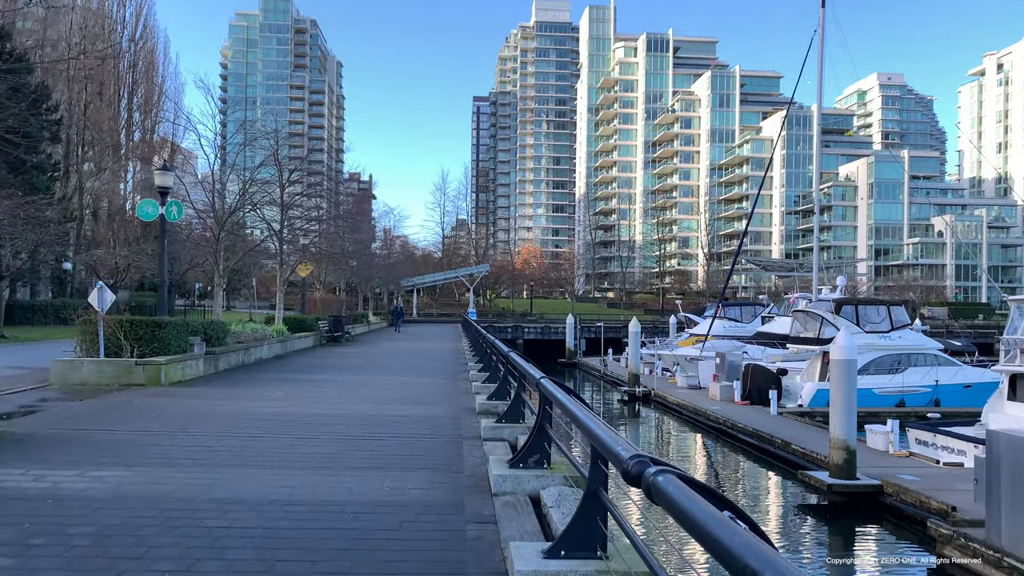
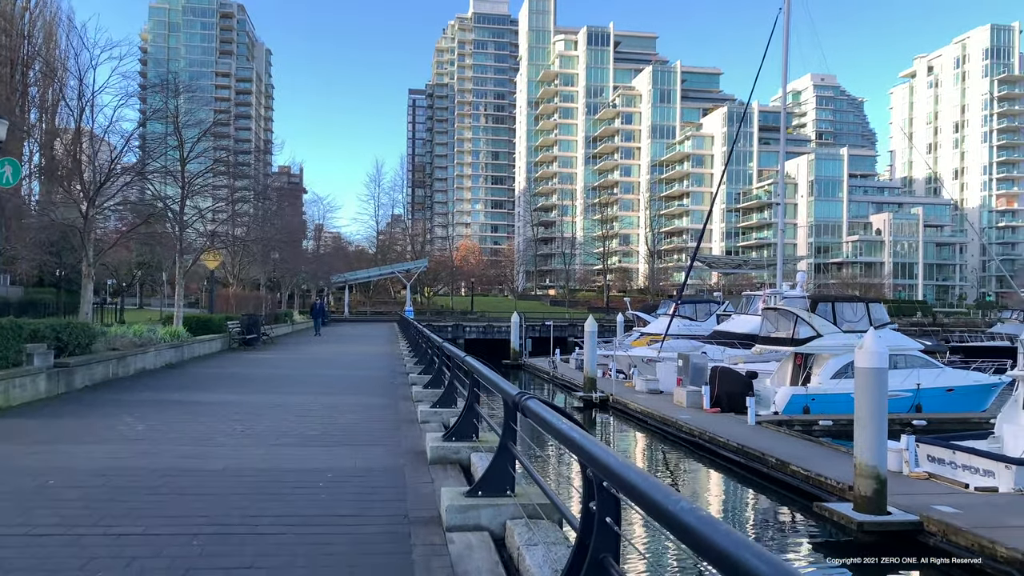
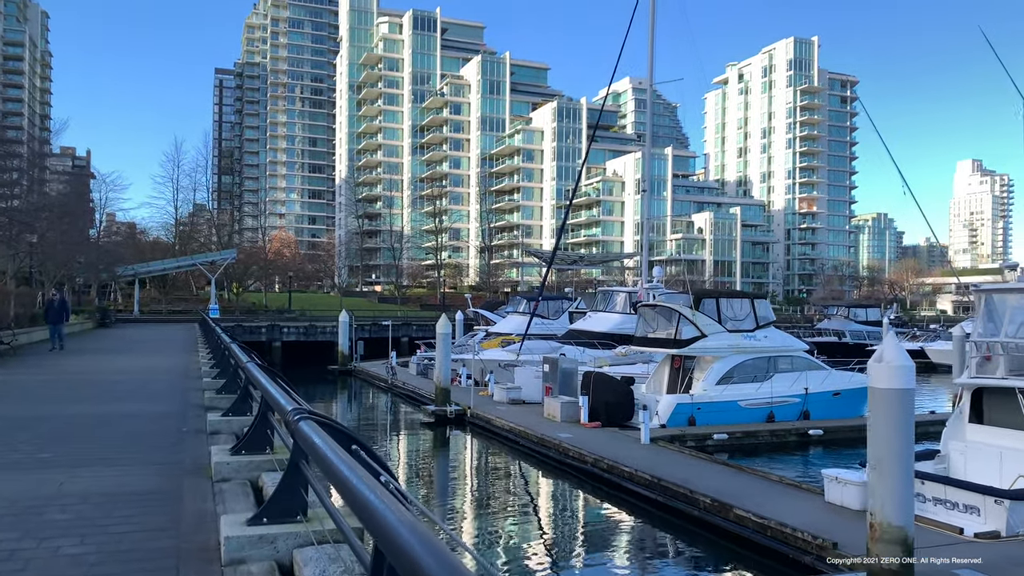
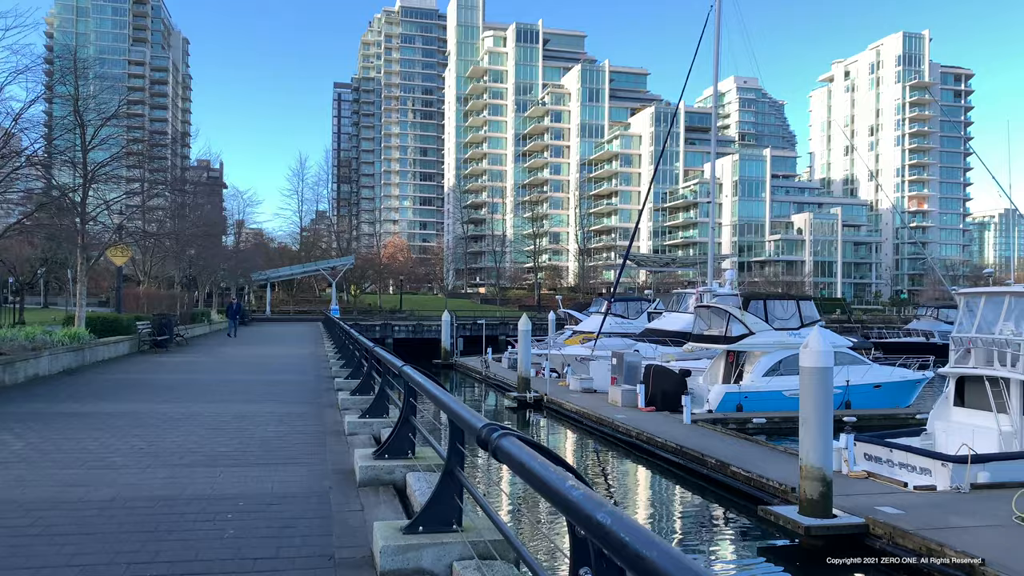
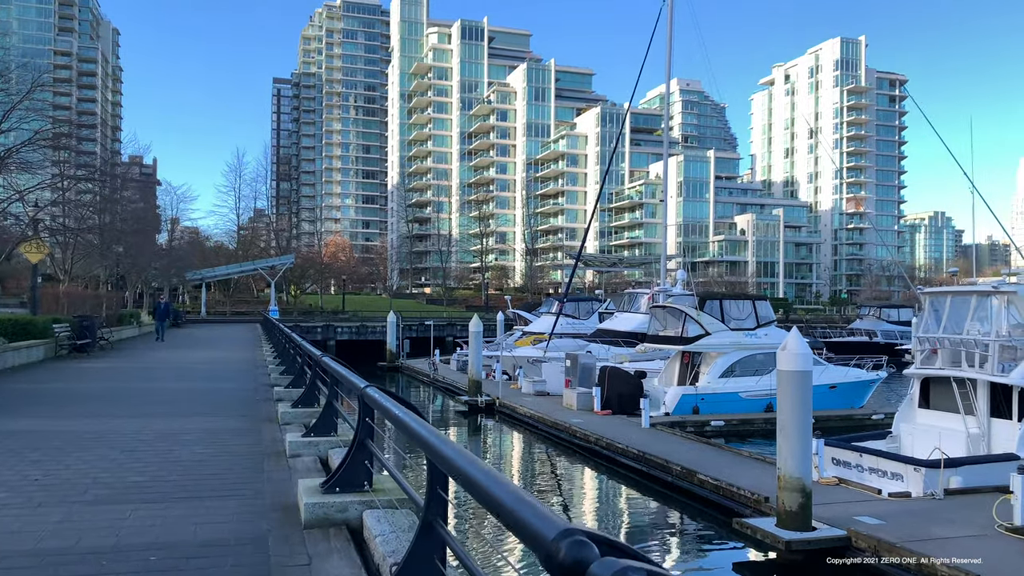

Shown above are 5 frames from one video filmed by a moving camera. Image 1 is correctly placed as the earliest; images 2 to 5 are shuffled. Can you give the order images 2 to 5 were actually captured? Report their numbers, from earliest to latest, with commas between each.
2, 4, 5, 3
